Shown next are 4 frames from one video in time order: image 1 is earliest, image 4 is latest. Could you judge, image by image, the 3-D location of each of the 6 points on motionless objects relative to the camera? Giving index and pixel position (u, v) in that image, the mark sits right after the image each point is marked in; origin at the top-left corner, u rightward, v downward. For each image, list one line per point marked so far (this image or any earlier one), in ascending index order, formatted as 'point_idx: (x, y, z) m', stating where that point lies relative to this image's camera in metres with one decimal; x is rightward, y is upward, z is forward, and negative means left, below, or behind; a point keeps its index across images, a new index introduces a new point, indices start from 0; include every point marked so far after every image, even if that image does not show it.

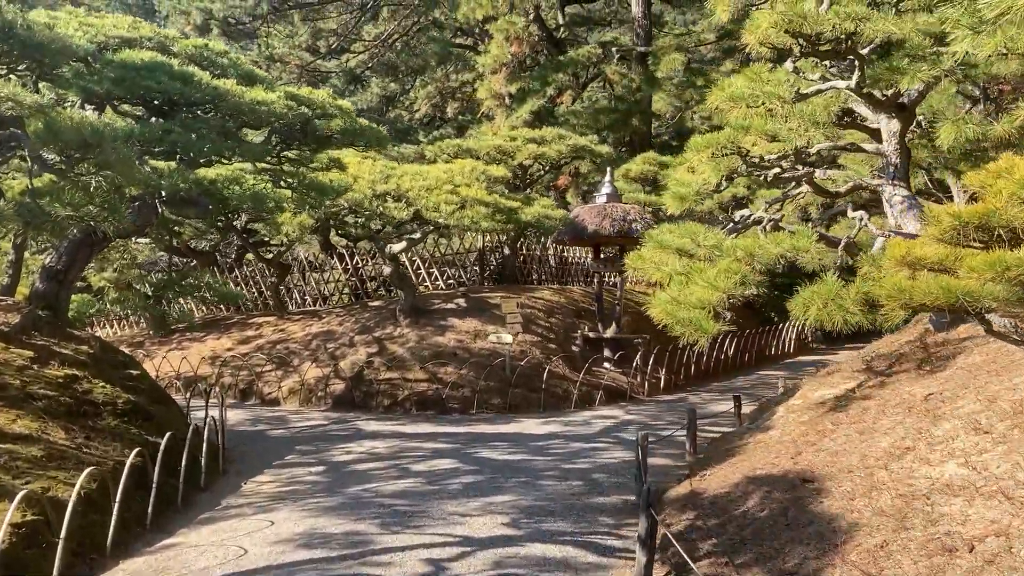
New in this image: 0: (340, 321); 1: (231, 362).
0: (-2.1, -0.4, +11.2) m
1: (-3.3, -0.9, +10.7) m
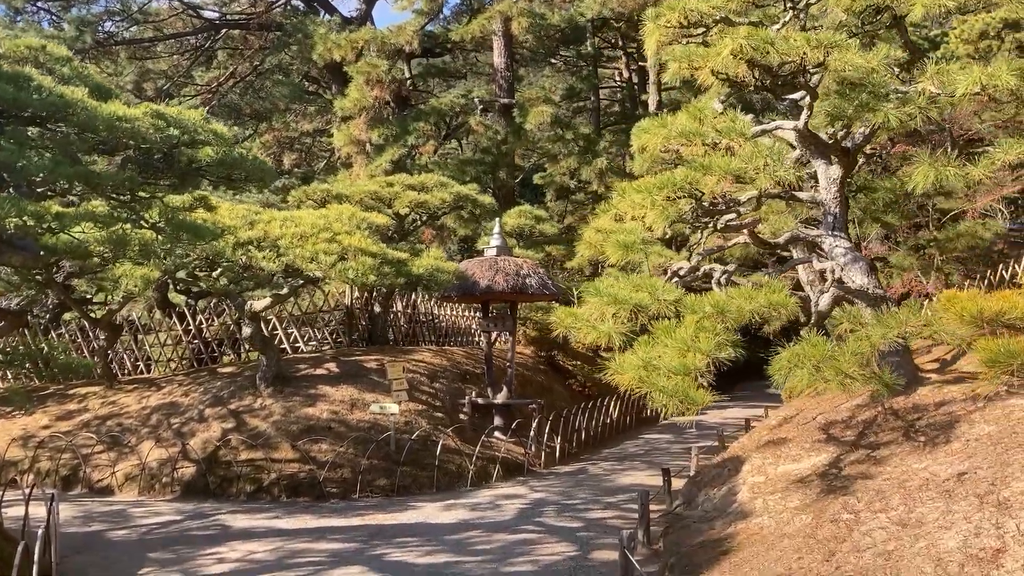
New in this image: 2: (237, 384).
0: (-3.4, -1.1, +9.6) m
1: (-4.5, -1.5, +8.9) m
2: (-2.8, -1.0, +9.4) m
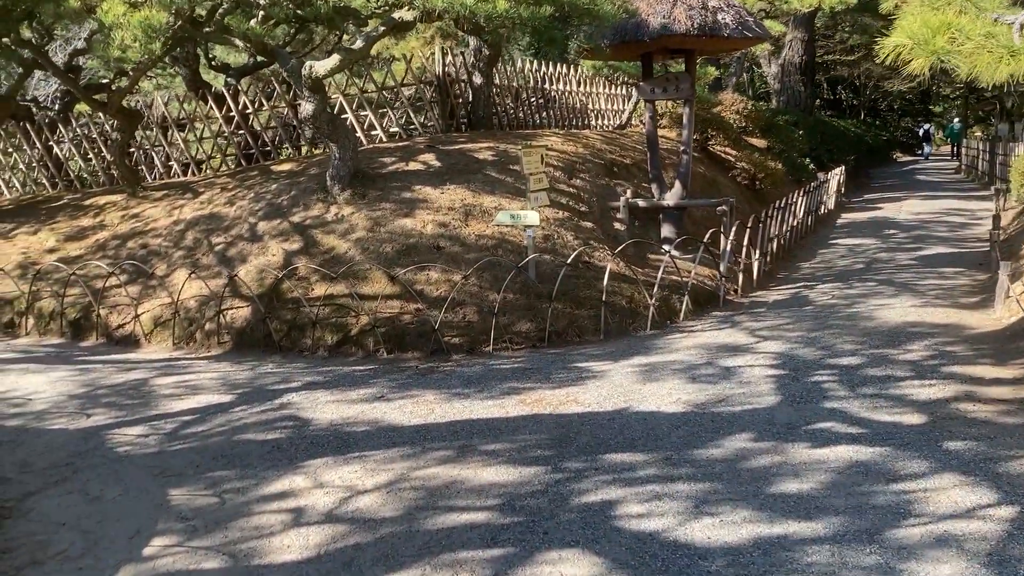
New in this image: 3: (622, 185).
0: (-2.1, +0.7, +7.0) m
1: (-3.2, +0.1, +6.4) m
2: (-1.5, +0.7, +6.7) m
3: (+0.8, +0.8, +6.9) m
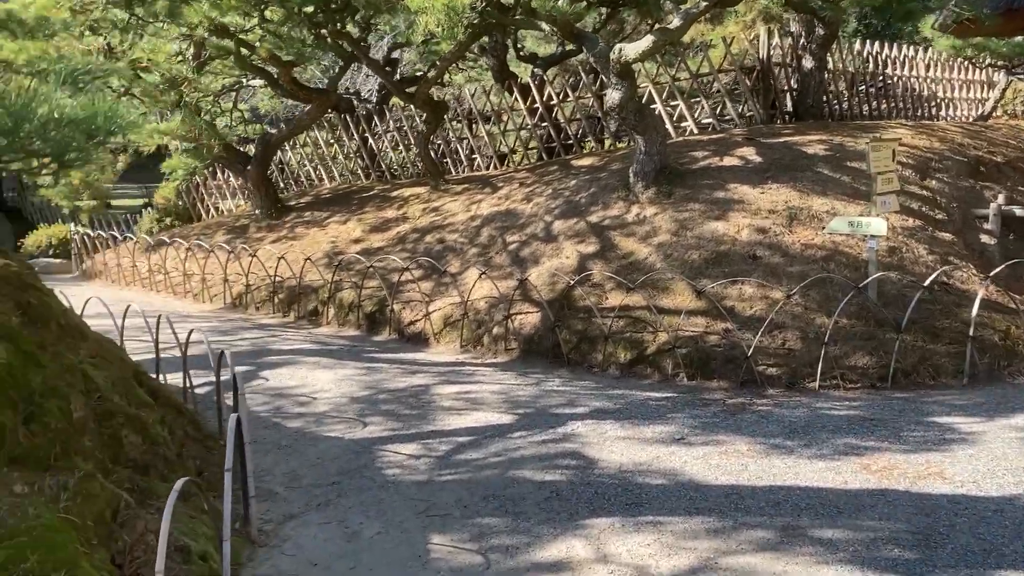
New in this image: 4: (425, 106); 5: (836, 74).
0: (+0.1, +0.7, +6.6) m
1: (-1.1, +0.1, +6.4) m
2: (+0.6, +0.7, +6.2) m
3: (+2.9, +0.6, +5.7) m
4: (-0.7, +1.5, +7.8) m
5: (+2.6, +1.7, +7.4) m
